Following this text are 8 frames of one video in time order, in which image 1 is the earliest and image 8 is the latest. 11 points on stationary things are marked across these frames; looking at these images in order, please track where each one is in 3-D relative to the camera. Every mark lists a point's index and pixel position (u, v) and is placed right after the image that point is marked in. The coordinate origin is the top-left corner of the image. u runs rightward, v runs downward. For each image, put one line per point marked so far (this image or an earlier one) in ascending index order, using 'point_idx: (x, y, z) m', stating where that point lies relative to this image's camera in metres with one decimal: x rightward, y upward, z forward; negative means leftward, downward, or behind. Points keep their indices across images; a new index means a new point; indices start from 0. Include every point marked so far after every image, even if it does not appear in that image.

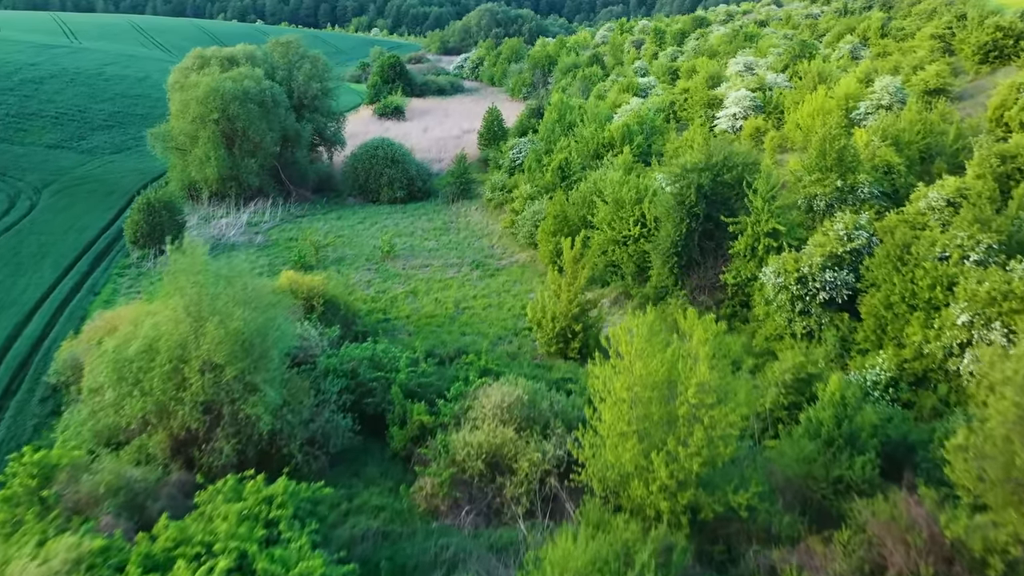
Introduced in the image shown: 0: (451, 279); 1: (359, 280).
0: (-1.1, +0.2, +19.5) m
1: (-2.9, +0.1, +19.6) m
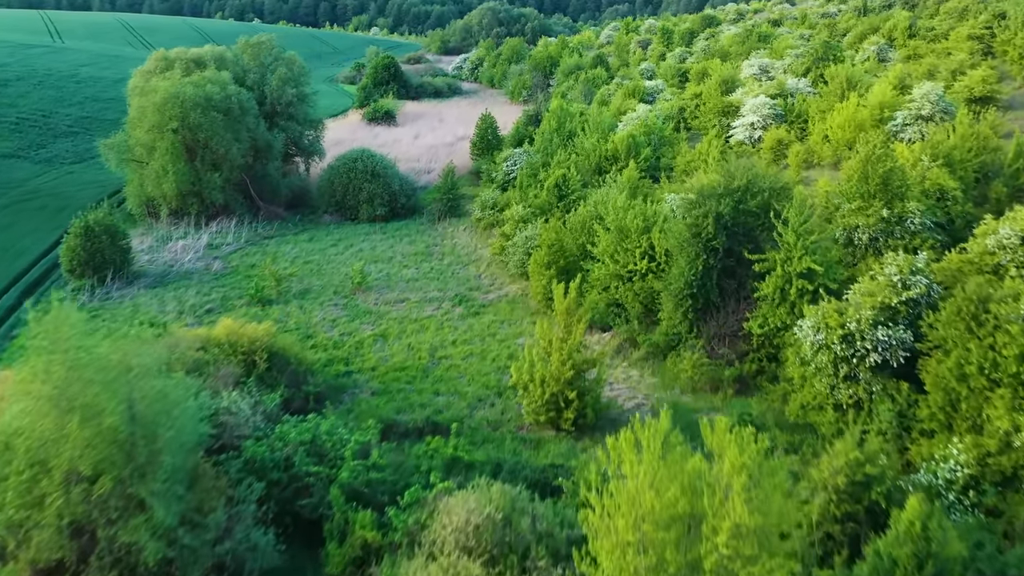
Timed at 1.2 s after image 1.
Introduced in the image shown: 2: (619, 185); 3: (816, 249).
0: (-1.3, -0.5, +16.9) m
1: (-3.1, -0.5, +17.0) m
2: (+2.0, +1.9, +19.5) m
3: (+3.9, +0.5, +13.6) m
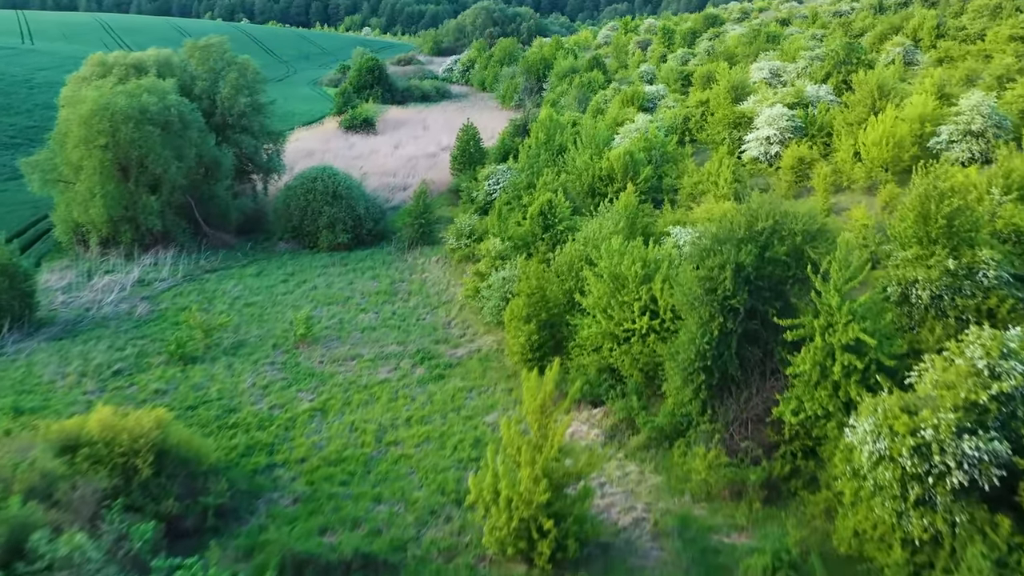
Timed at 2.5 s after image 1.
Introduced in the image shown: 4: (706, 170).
0: (-1.7, -1.3, +13.8) m
1: (-3.4, -1.3, +14.0) m
2: (+1.6, +1.2, +16.5) m
3: (+3.5, -0.3, +10.5) m
4: (+3.5, +2.1, +19.0) m
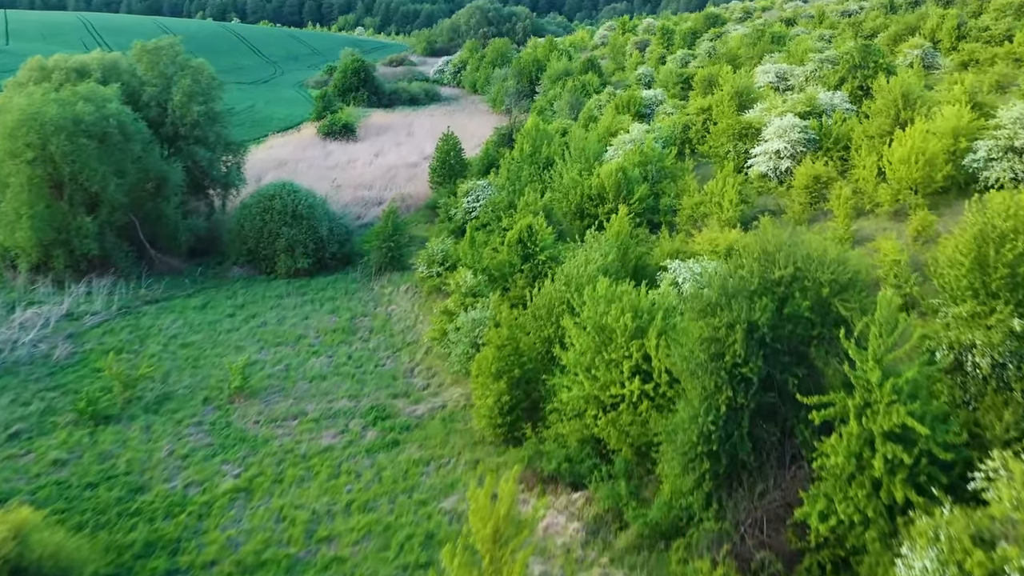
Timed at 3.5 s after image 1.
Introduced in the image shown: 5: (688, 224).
0: (-2.1, -1.8, +11.6) m
1: (-3.8, -1.8, +11.7) m
2: (+1.2, +0.6, +14.2) m
3: (+3.2, -0.8, +8.3) m
4: (+3.2, +1.6, +16.8) m
5: (+2.8, +1.0, +16.9) m
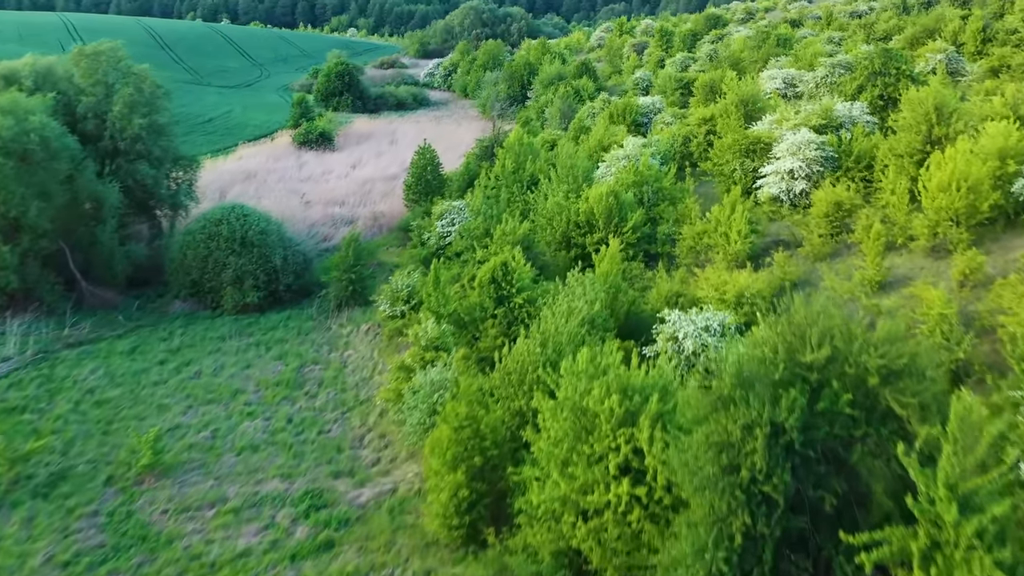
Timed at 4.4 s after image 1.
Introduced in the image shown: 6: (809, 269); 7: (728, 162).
0: (-2.4, -2.4, +9.3) m
1: (-4.2, -2.4, +9.5) m
2: (+0.9, 0.0, +12.0) m
3: (+2.8, -1.4, +6.1) m
4: (+2.8, +1.0, +14.6) m
5: (+2.5, +0.4, +14.7) m
6: (+3.8, +0.3, +13.6) m
7: (+3.7, +2.1, +18.0) m
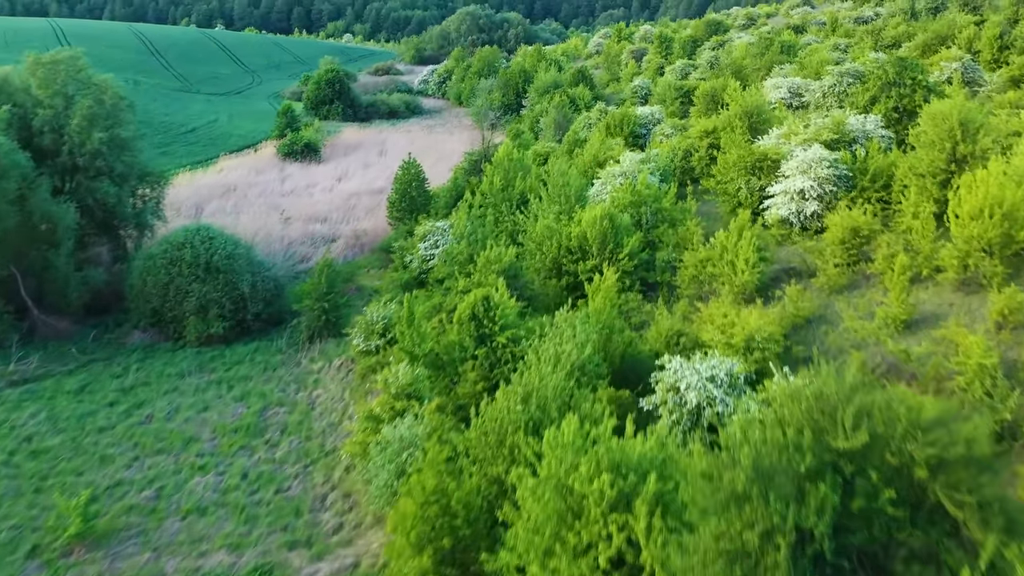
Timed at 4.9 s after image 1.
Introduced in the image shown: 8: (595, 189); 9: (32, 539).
0: (-2.6, -2.8, +8.0) m
1: (-4.4, -2.8, +8.2) m
2: (+0.7, -0.4, +10.7) m
3: (+2.6, -1.8, +4.7) m
4: (+2.6, +0.6, +13.3) m
5: (+2.3, 0.0, +13.4) m
6: (+3.6, -0.2, +12.3) m
7: (+3.5, +1.7, +16.7) m
8: (+1.4, +1.6, +17.2) m
9: (-4.5, -2.3, +9.9) m
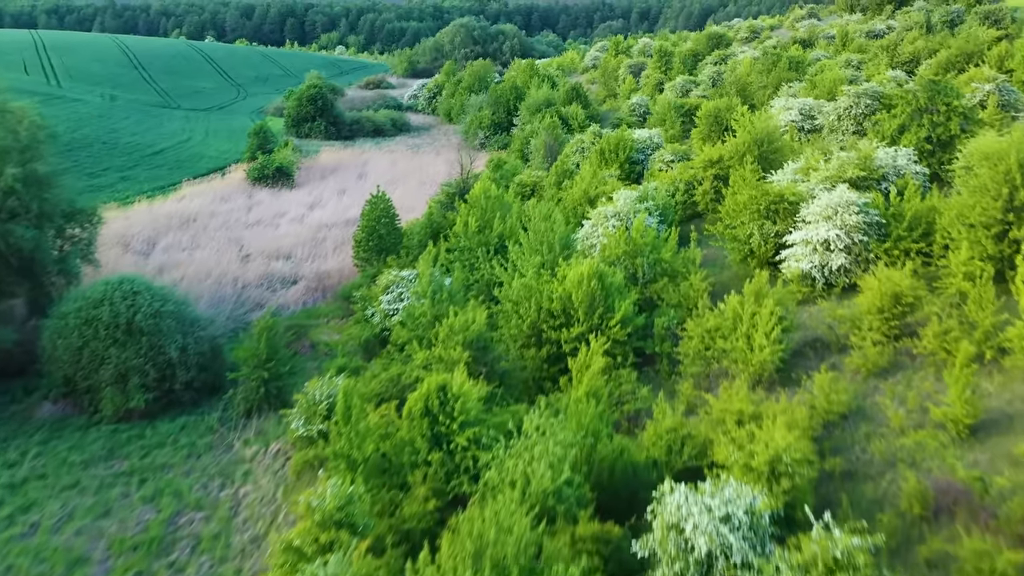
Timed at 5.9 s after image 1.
0: (-3.0, -3.6, +5.7) m
1: (-4.7, -3.6, +5.8) m
2: (+0.3, -1.2, +8.3) m
3: (+2.3, -2.5, +2.4) m
4: (+2.3, -0.3, +11.0) m
5: (+1.9, -0.8, +11.0) m
6: (+3.3, -1.0, +9.9) m
7: (+3.2, +0.9, +14.4) m
8: (+1.0, +0.8, +14.9) m
9: (-4.8, -3.1, +7.5) m
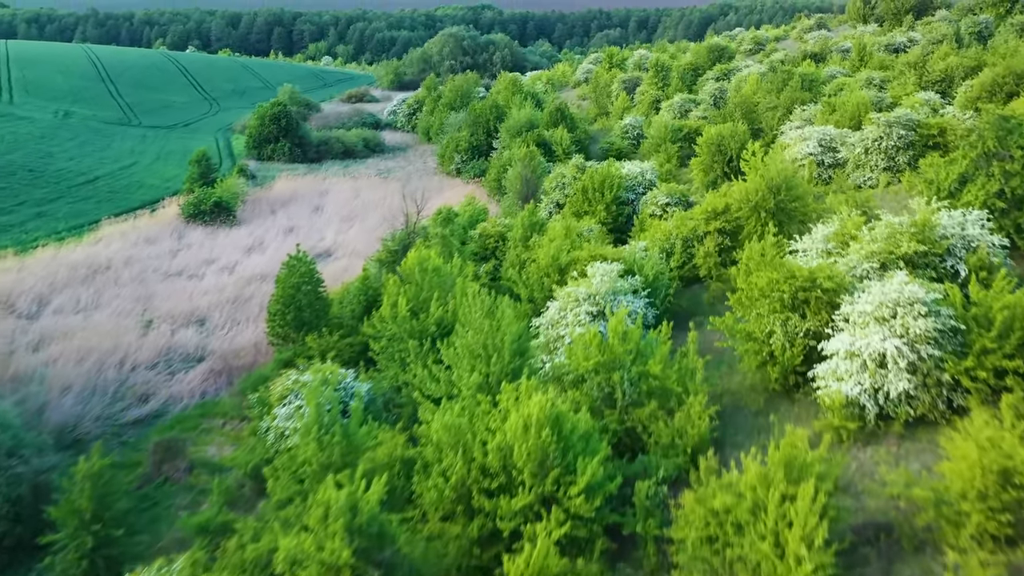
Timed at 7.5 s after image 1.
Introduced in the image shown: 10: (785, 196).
0: (-3.6, -4.7, +1.8) m
1: (-5.3, -4.7, +2.0) m
2: (-0.3, -2.3, +4.5) m
3: (+1.6, -3.6, -1.4) m
4: (+1.6, -1.4, +7.2) m
5: (+1.3, -1.9, +7.3) m
6: (+2.6, -2.1, +6.2) m
7: (+2.5, -0.3, +10.6) m
8: (+0.4, -0.4, +11.1) m
9: (-5.5, -4.2, +3.7) m
10: (+3.7, +1.2, +14.1) m
